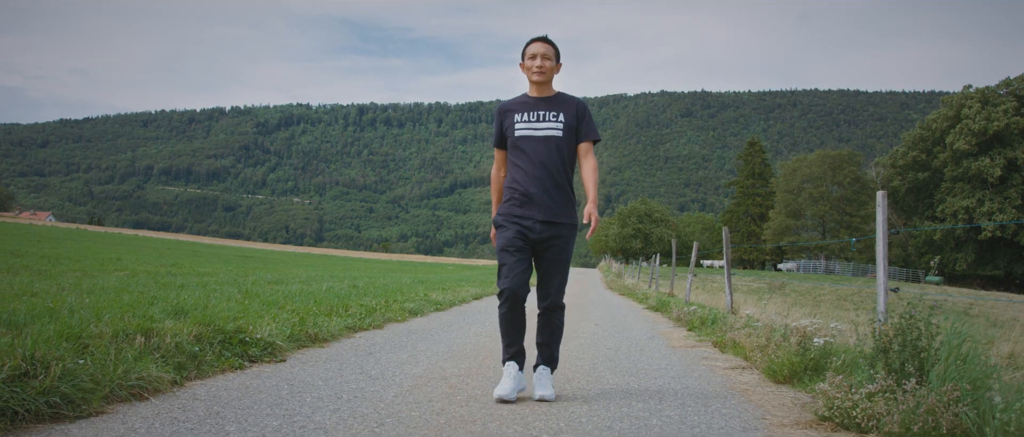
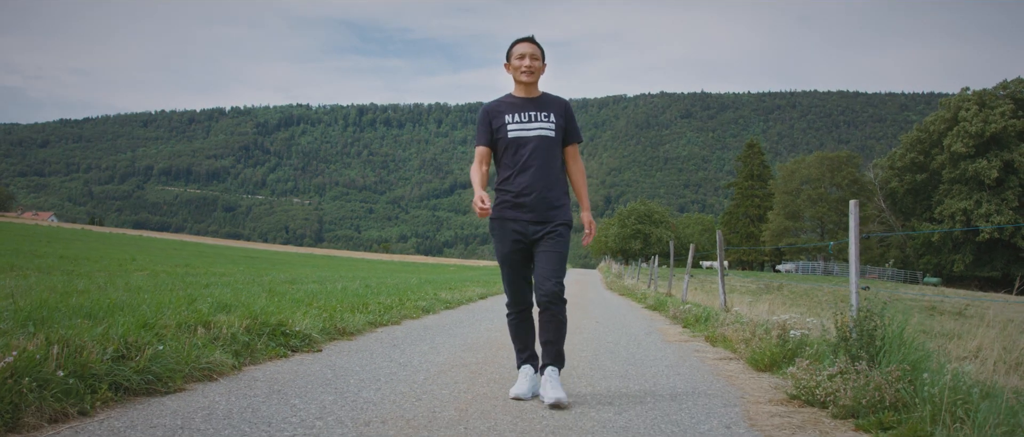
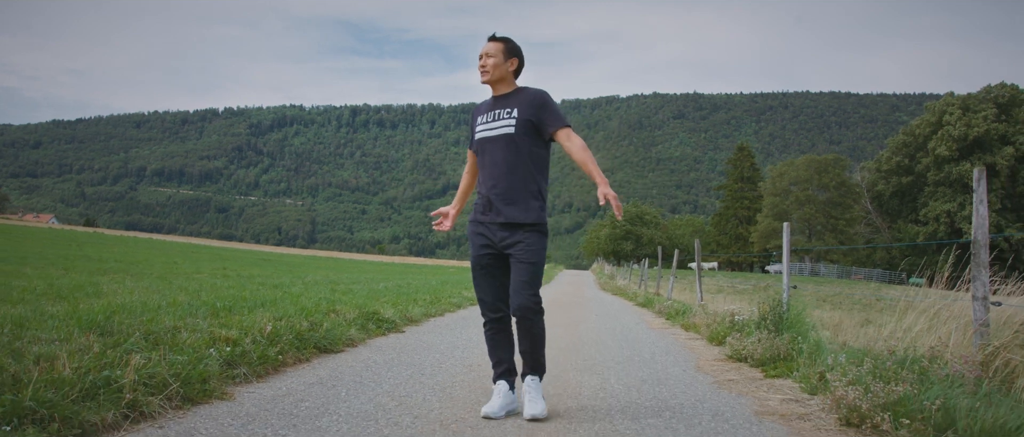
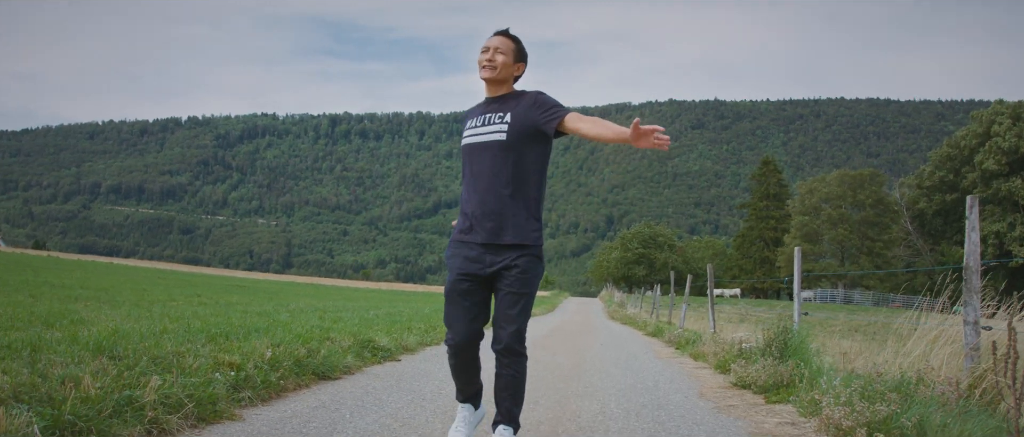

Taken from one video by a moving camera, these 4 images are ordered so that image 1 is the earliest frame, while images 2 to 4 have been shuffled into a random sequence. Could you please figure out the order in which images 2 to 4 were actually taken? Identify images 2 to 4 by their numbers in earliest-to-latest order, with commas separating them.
2, 3, 4
